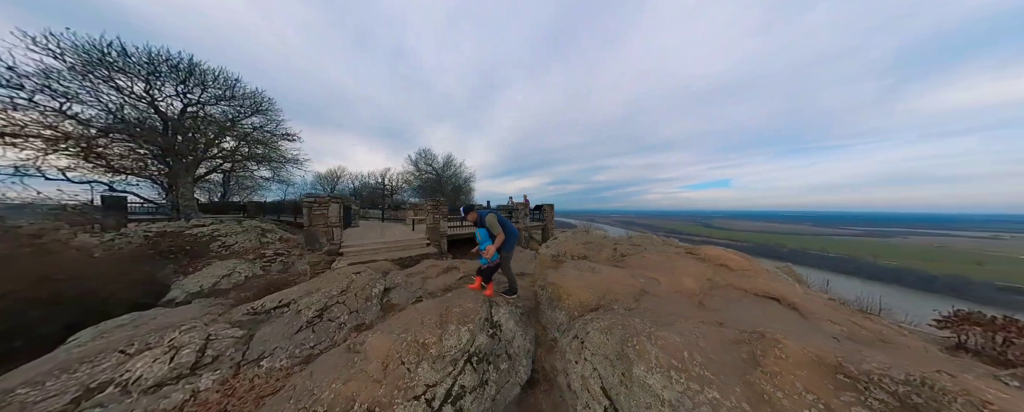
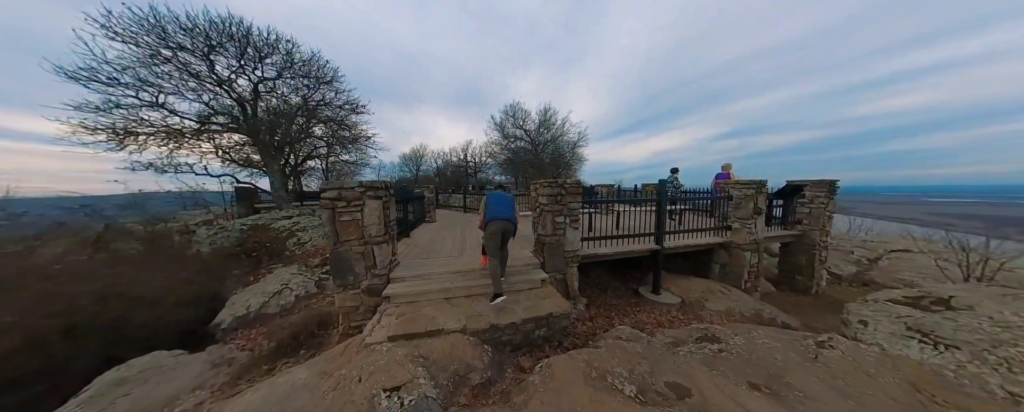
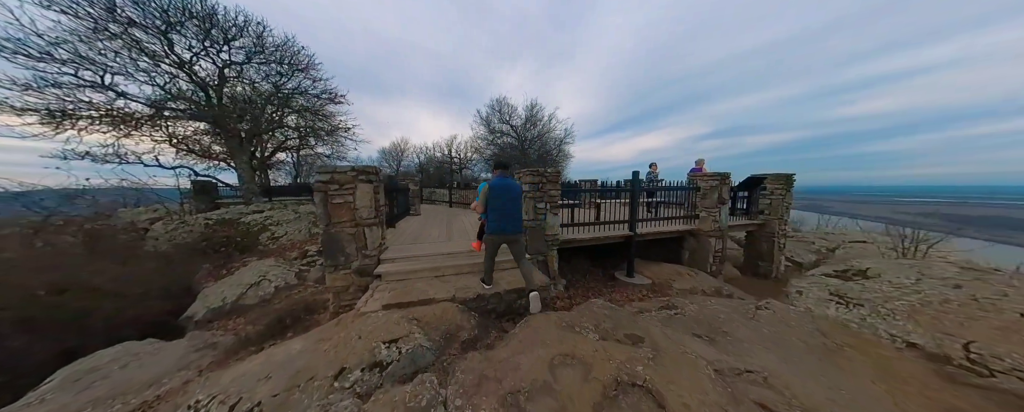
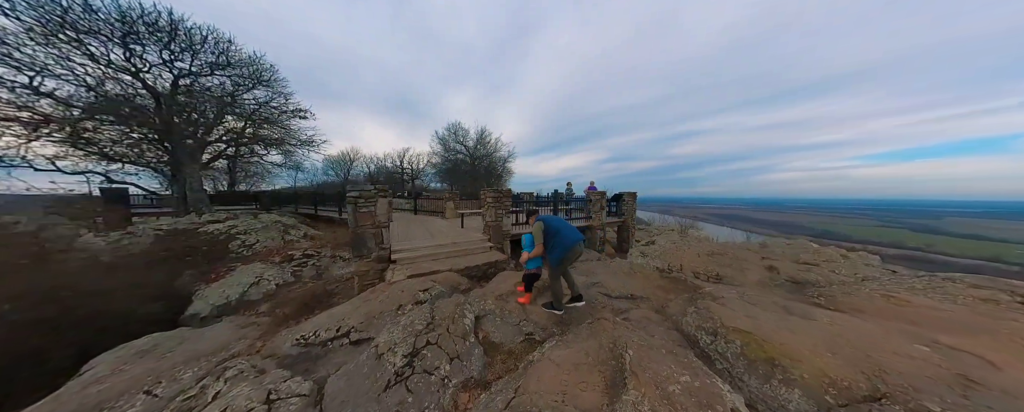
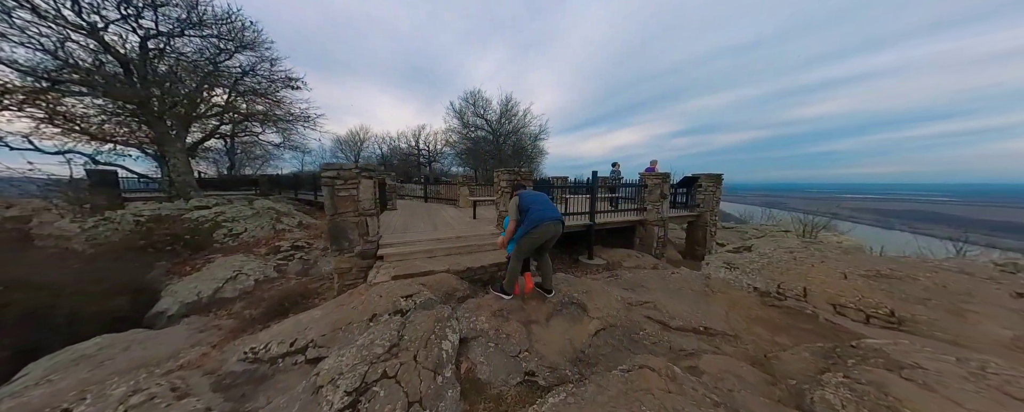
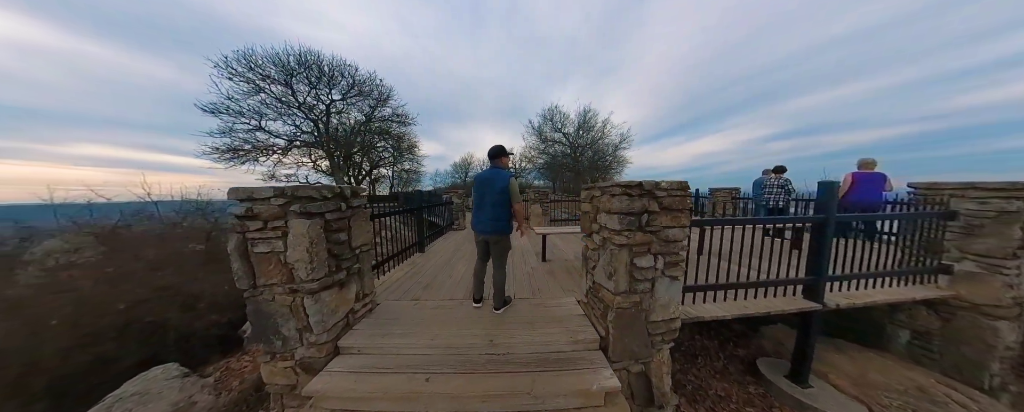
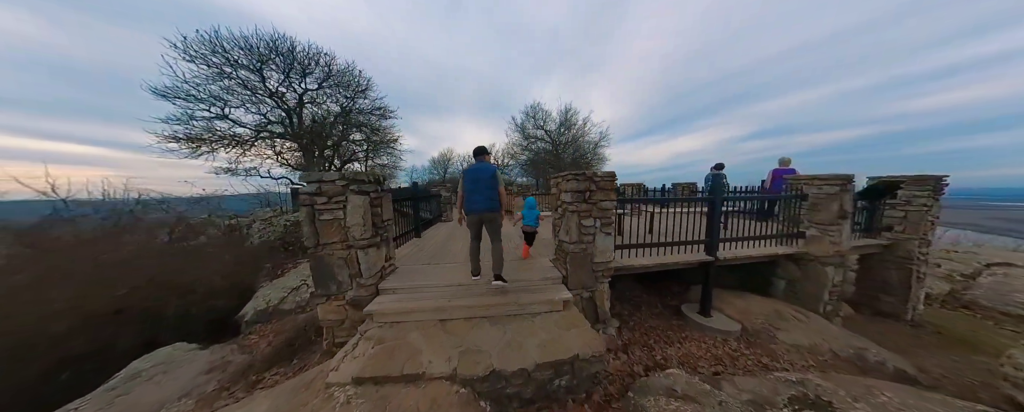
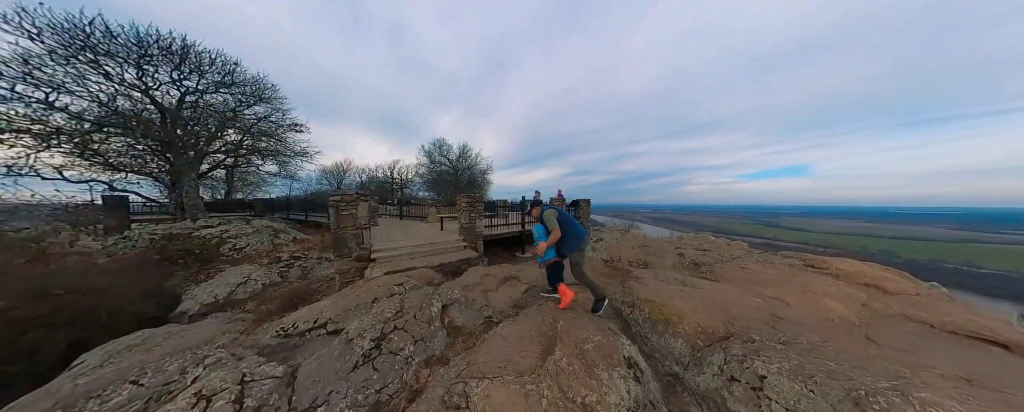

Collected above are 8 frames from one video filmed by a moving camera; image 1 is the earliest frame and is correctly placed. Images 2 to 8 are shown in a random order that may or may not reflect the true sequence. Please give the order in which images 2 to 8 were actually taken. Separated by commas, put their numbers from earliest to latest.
8, 4, 5, 3, 2, 7, 6
